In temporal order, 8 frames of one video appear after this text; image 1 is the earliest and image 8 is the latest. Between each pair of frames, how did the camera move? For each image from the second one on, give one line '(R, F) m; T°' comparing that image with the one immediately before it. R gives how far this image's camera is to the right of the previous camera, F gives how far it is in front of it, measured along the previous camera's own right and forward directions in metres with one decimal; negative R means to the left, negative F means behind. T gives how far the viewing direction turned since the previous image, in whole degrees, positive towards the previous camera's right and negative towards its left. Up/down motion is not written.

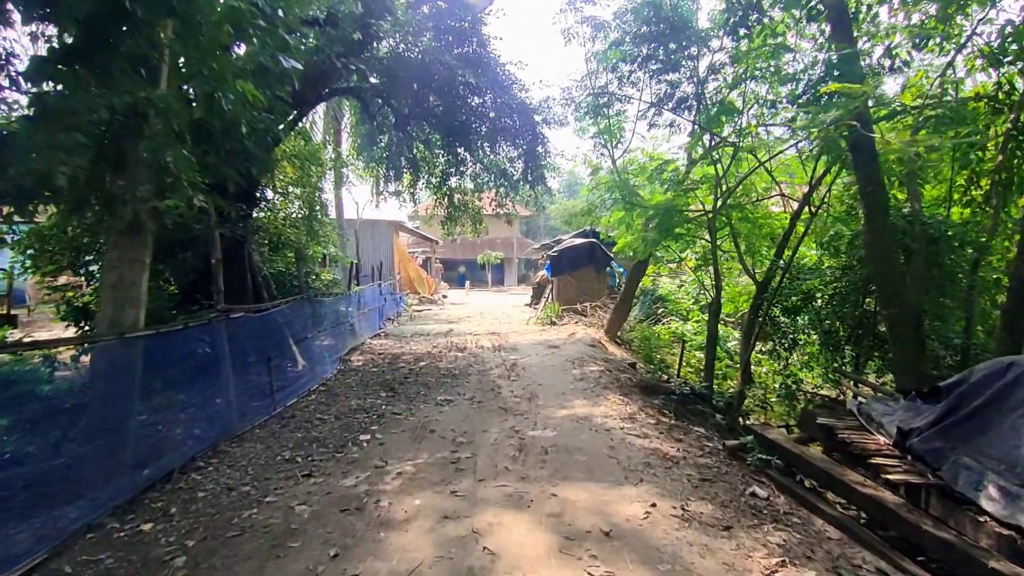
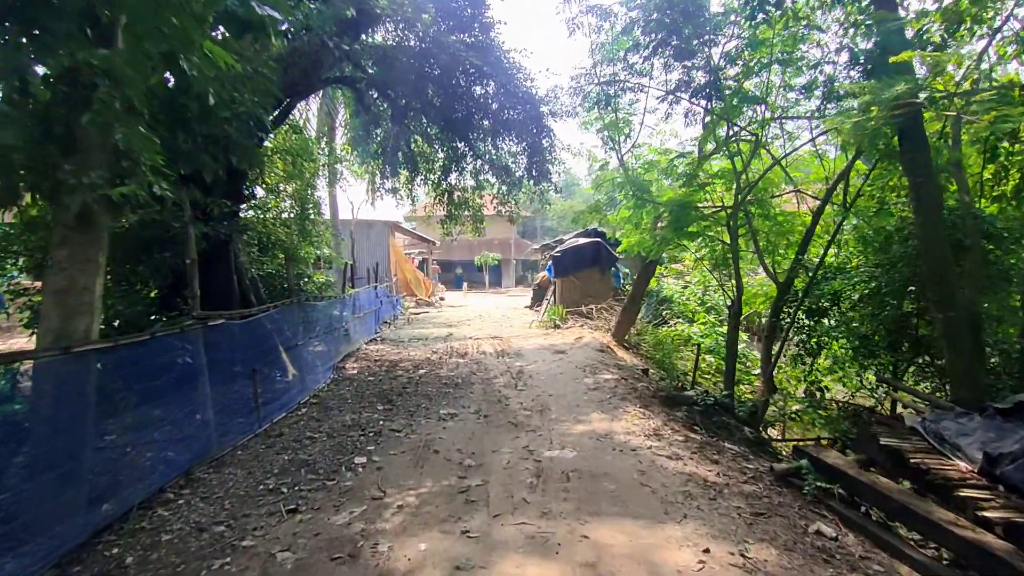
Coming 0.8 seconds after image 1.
(-0.1, +0.5) m; 0°
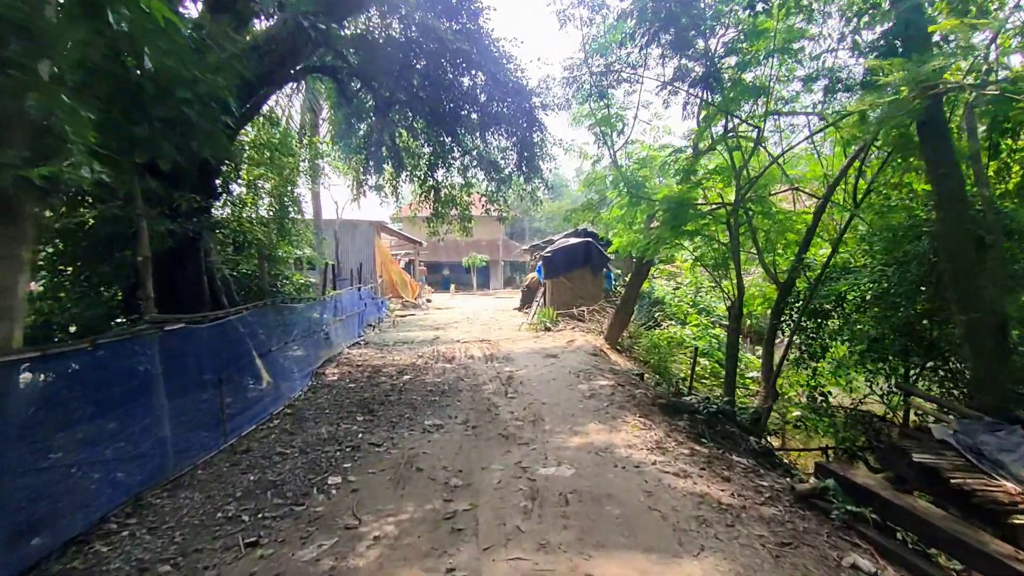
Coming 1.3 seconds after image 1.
(0.0, +0.4) m; +1°
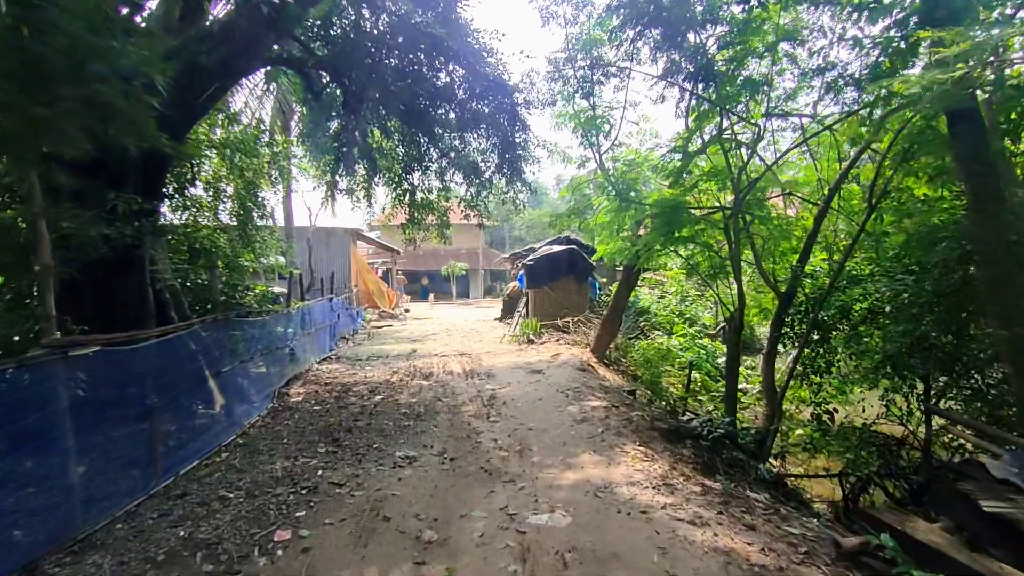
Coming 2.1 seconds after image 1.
(0.0, +0.6) m; +2°
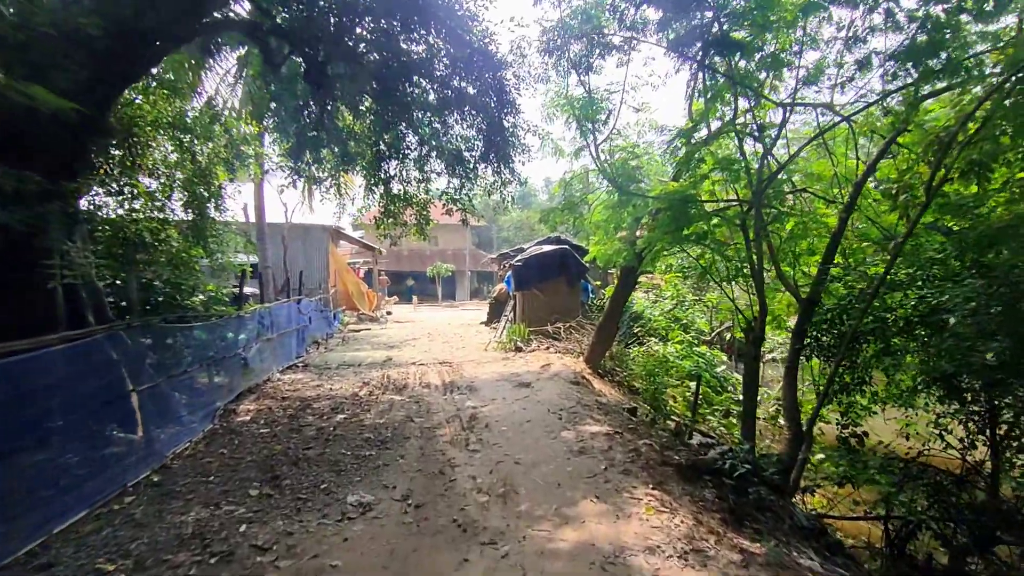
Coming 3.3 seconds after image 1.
(0.0, +0.9) m; +1°
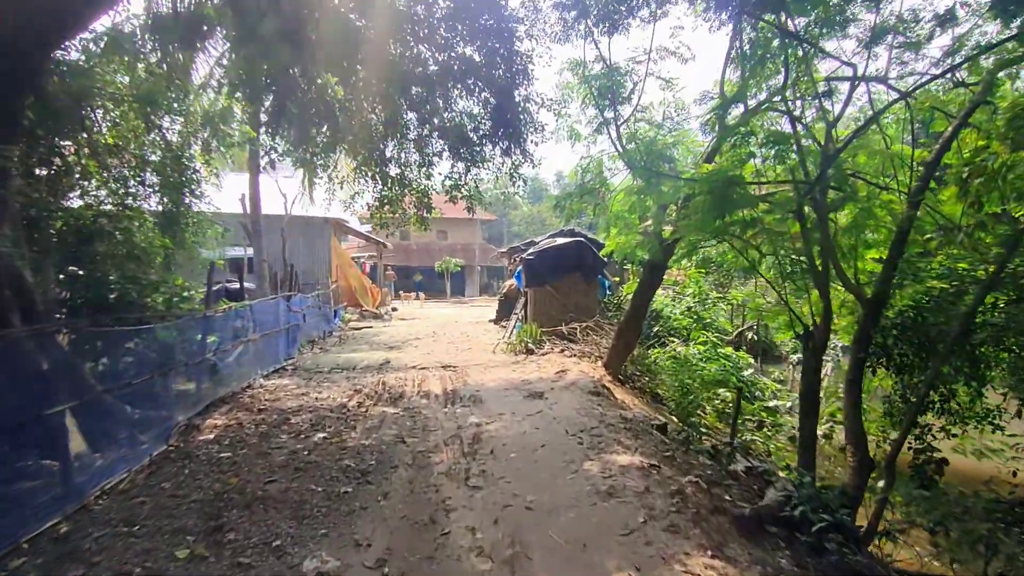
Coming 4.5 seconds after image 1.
(0.0, +0.9) m; -1°
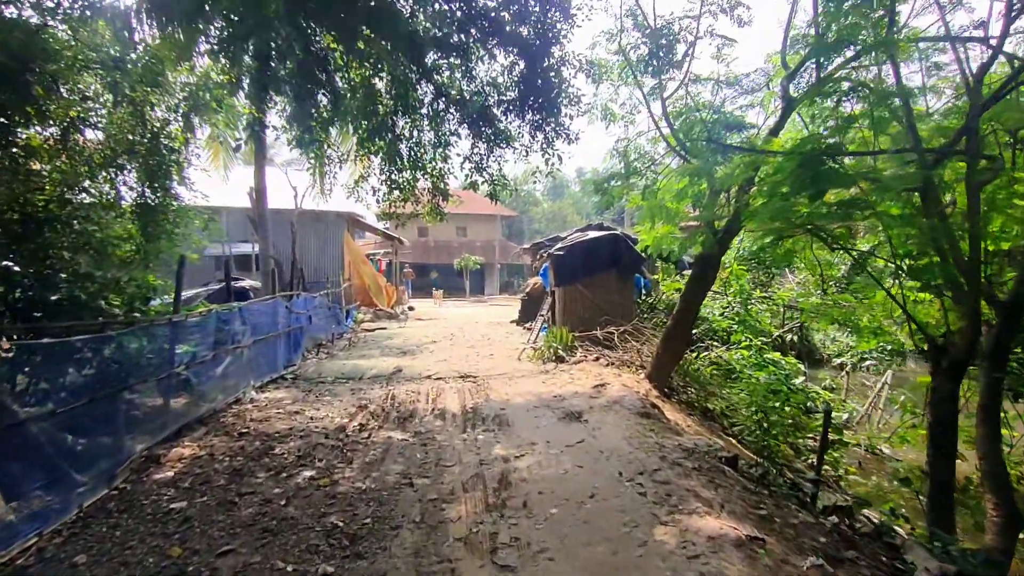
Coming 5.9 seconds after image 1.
(-0.1, +1.0) m; -2°
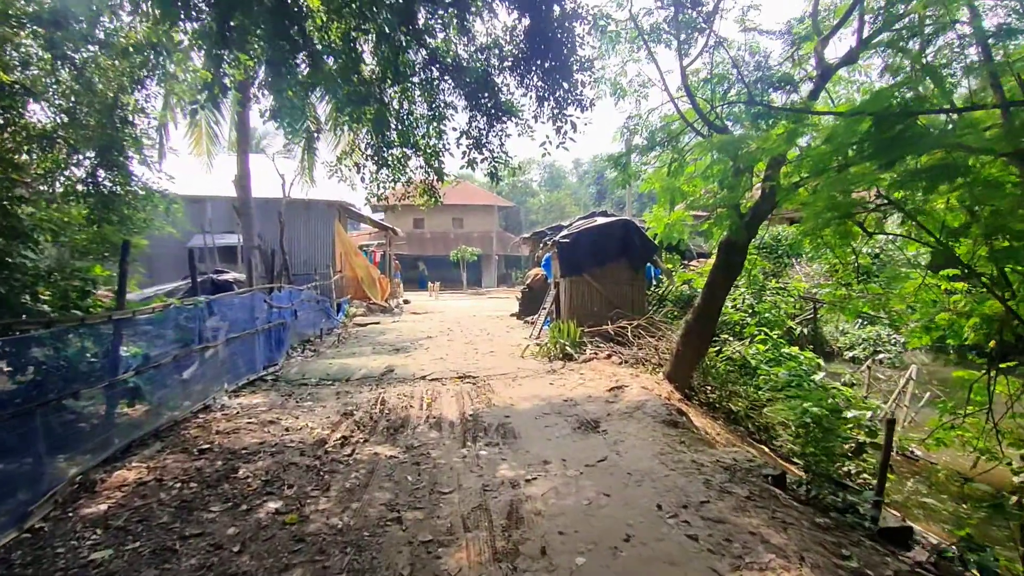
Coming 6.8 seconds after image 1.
(-0.1, +0.7) m; 0°
